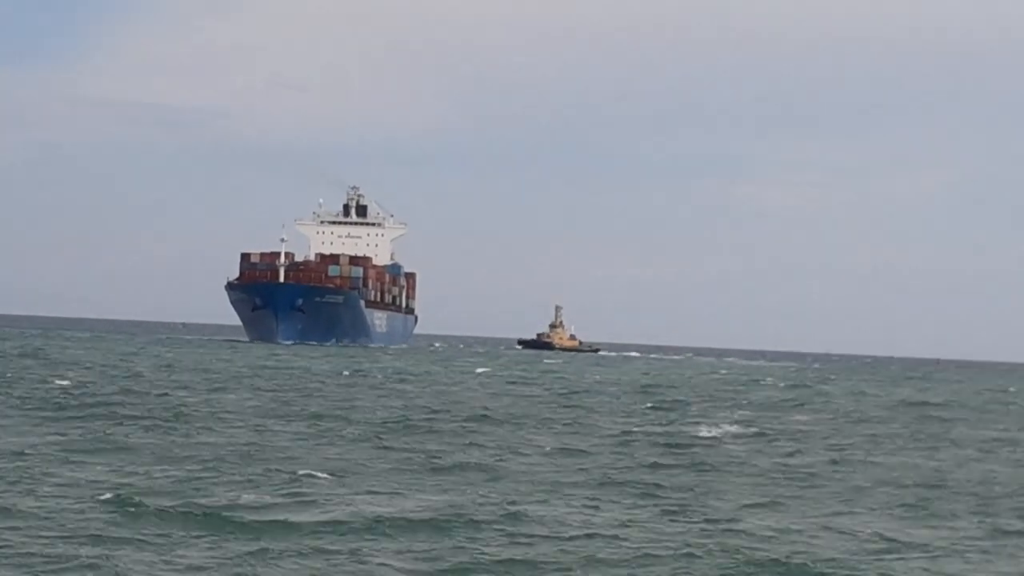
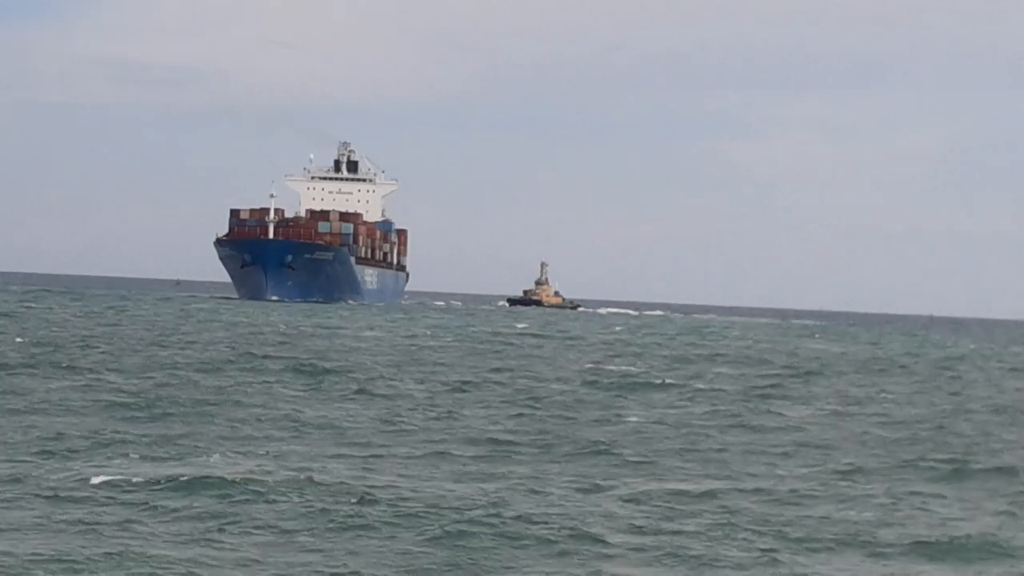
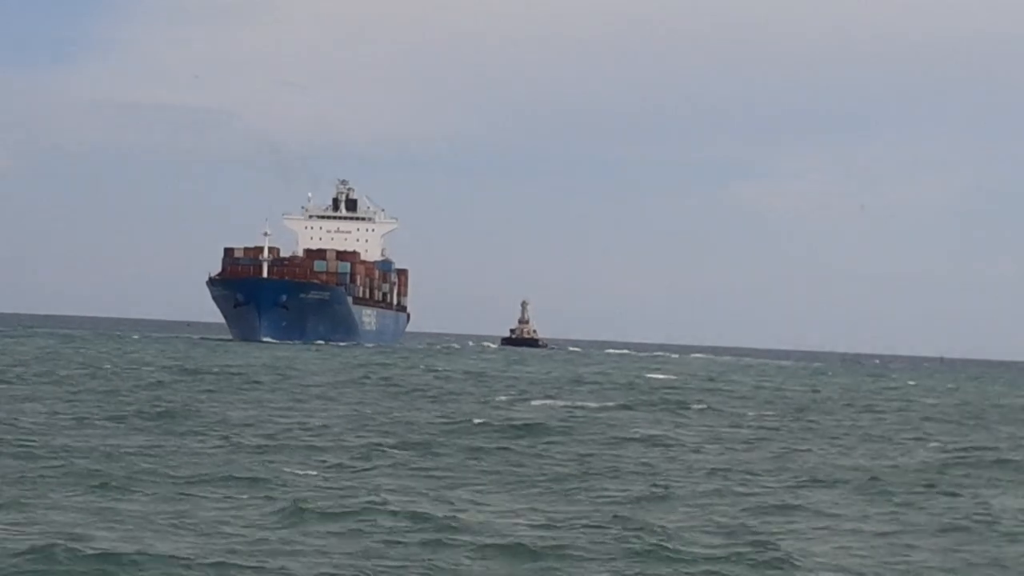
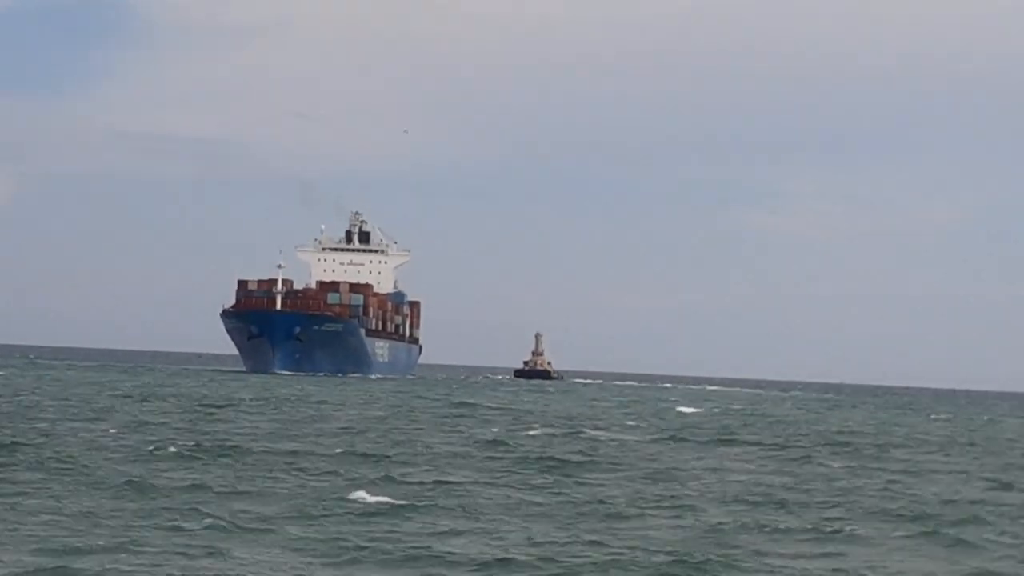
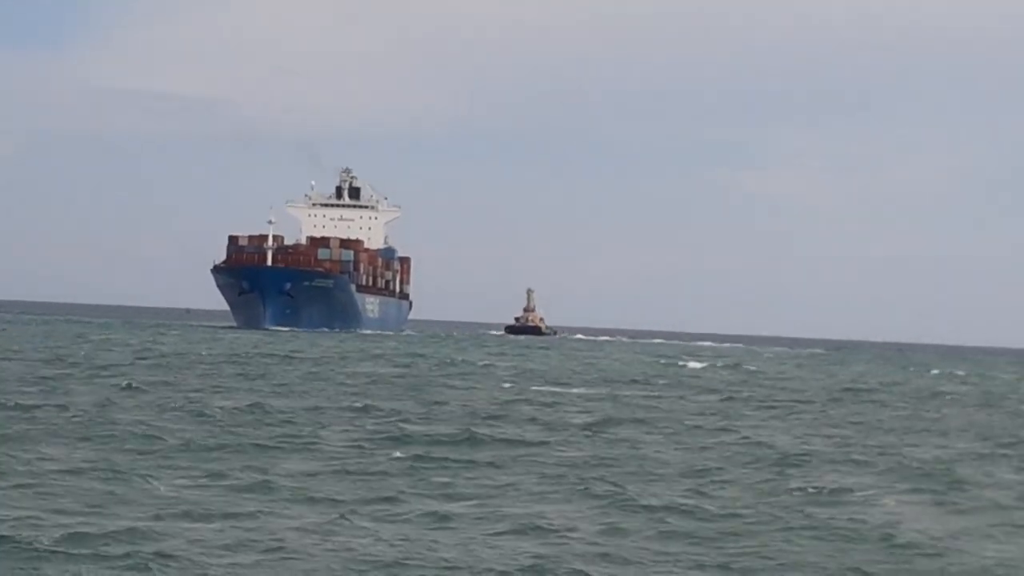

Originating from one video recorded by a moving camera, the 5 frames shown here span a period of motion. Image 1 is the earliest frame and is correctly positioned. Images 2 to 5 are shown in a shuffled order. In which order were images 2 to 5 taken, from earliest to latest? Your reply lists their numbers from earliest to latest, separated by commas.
2, 5, 4, 3
